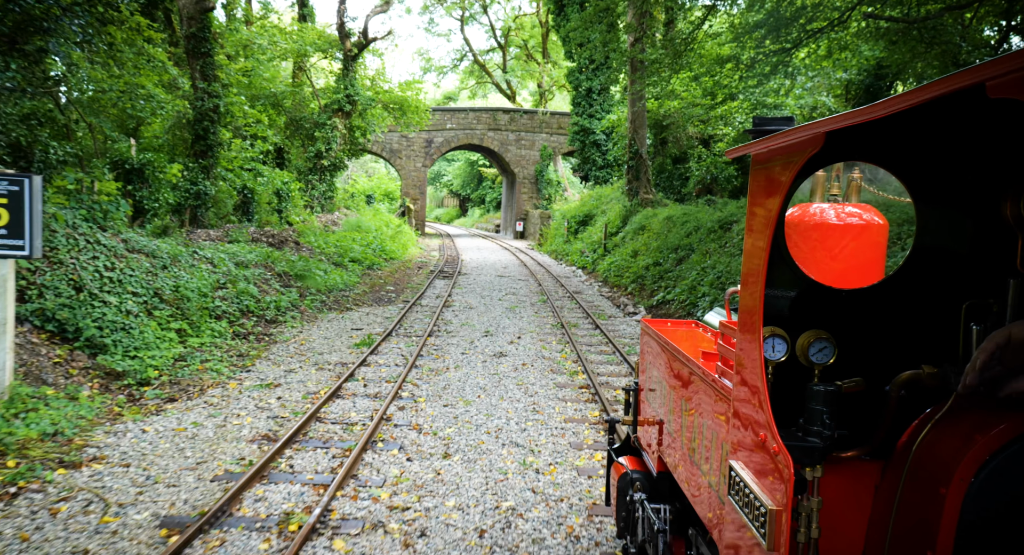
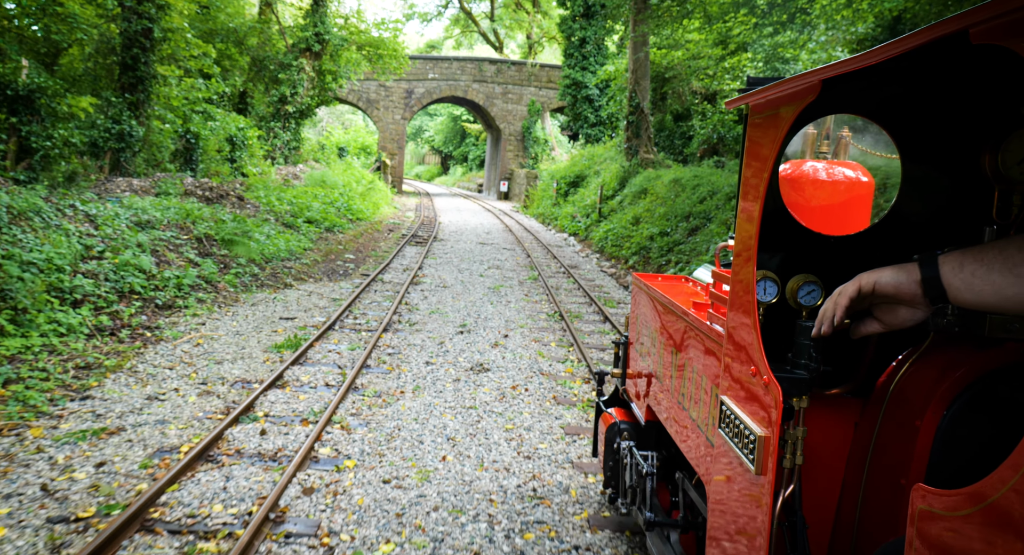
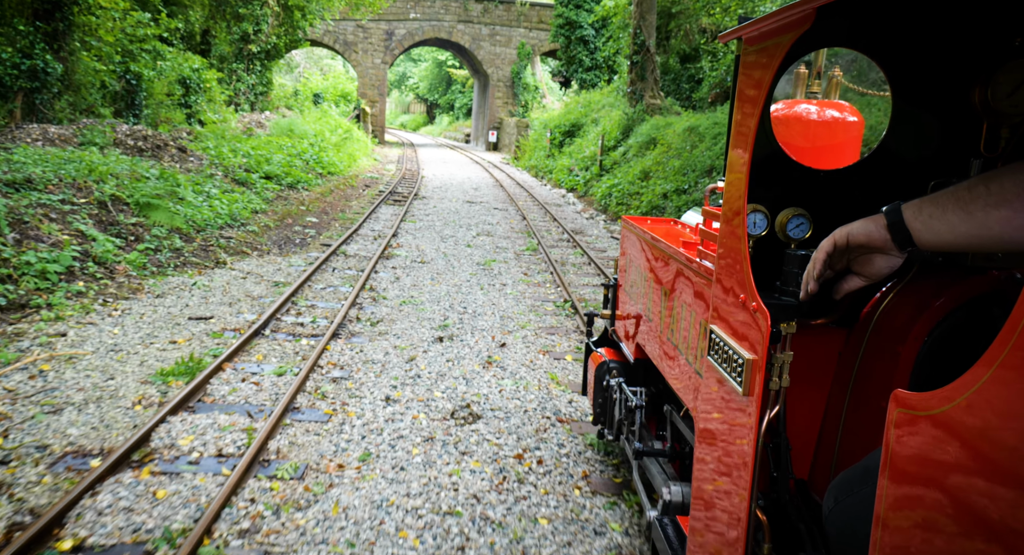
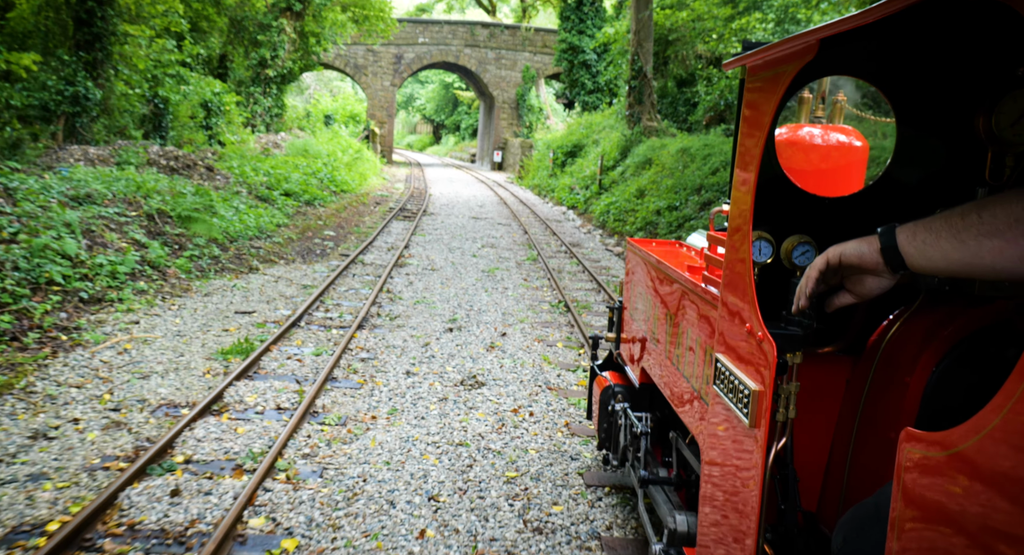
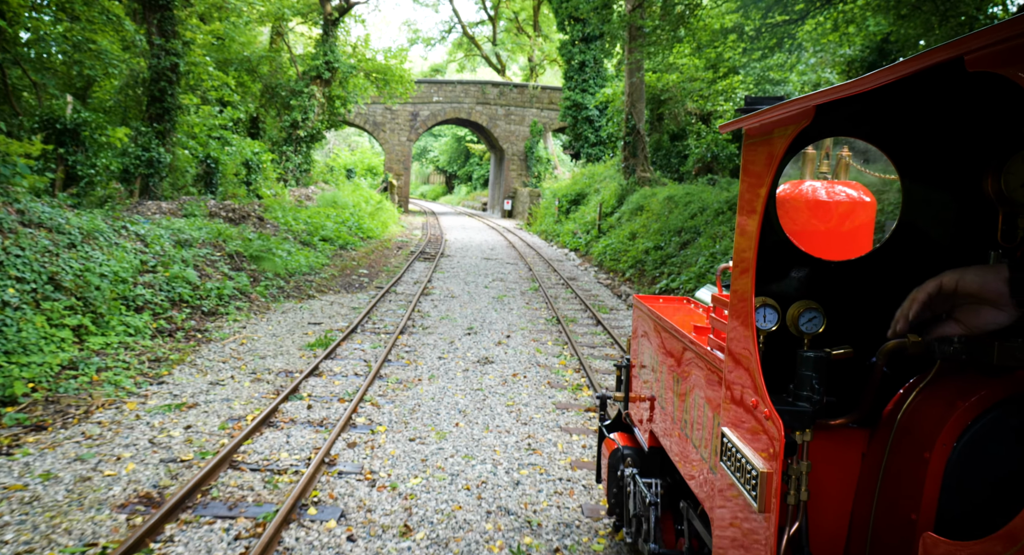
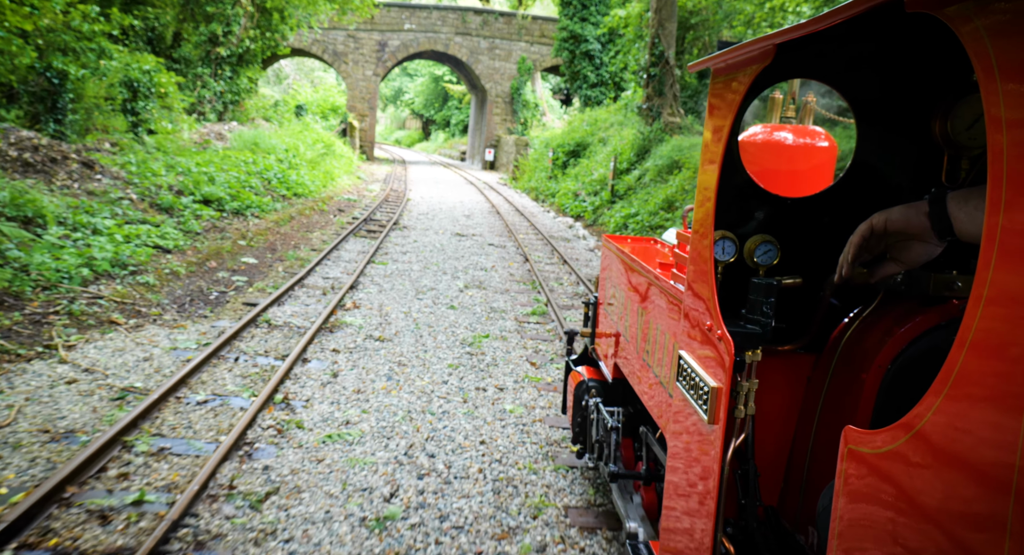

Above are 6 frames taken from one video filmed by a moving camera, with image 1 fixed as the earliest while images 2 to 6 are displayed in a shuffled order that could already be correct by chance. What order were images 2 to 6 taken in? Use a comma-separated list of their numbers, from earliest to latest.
5, 2, 4, 3, 6
